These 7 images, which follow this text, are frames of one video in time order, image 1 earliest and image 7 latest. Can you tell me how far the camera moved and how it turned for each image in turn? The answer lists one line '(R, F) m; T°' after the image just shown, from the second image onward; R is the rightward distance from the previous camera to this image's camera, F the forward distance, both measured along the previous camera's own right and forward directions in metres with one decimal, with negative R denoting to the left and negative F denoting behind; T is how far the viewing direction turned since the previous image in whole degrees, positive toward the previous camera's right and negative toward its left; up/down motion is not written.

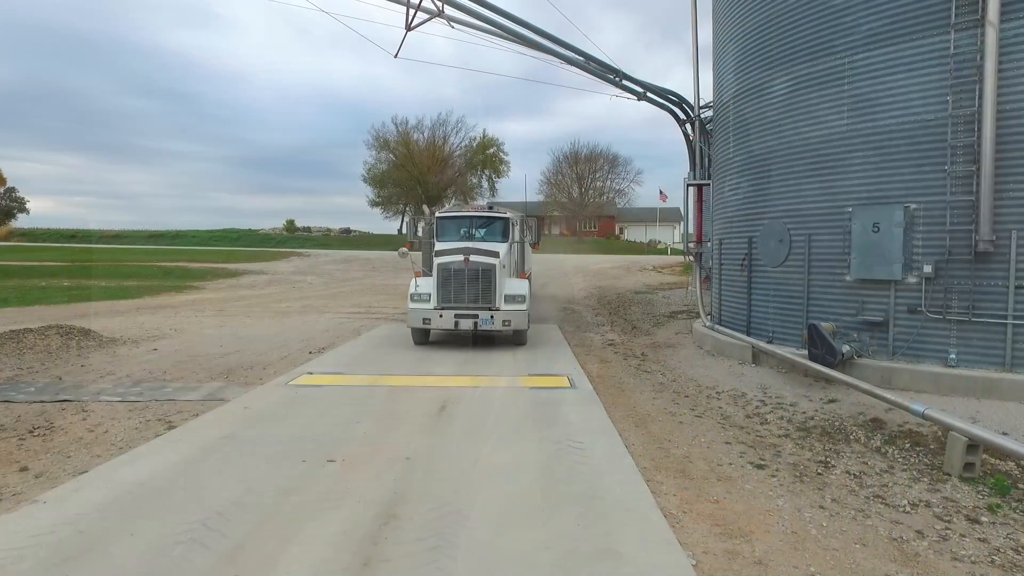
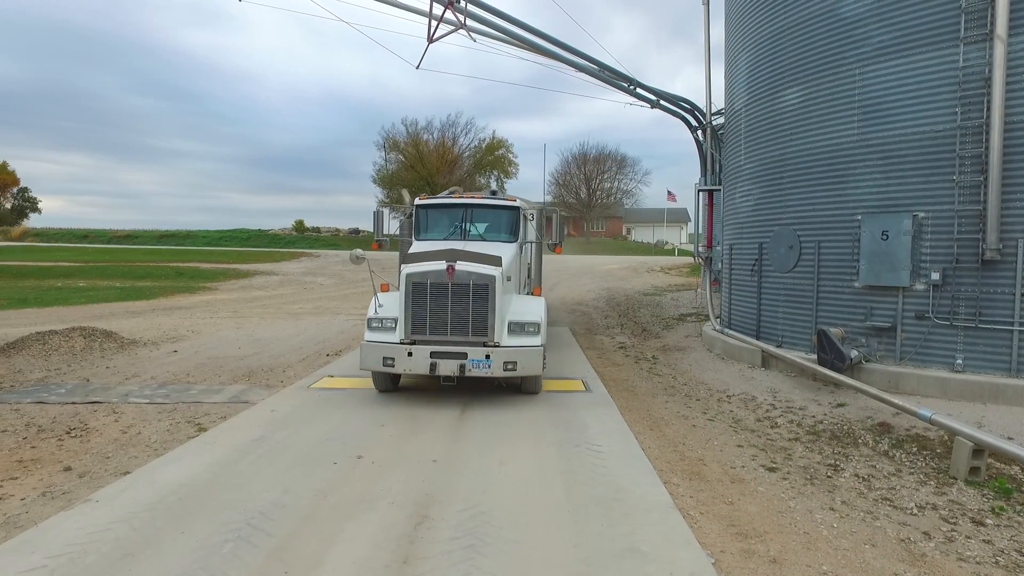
(-0.1, -0.2) m; -1°
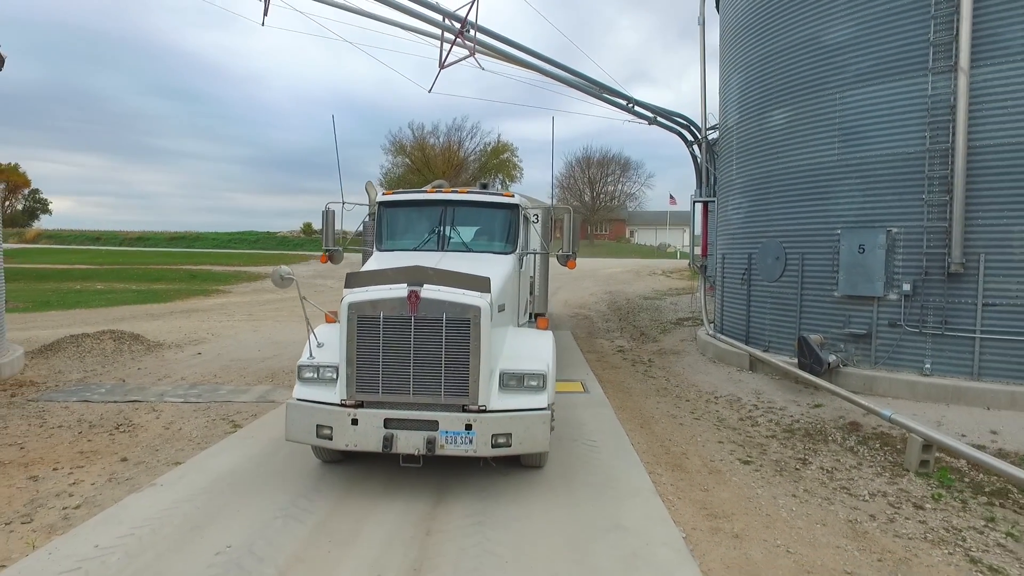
(0.0, -0.7) m; 0°
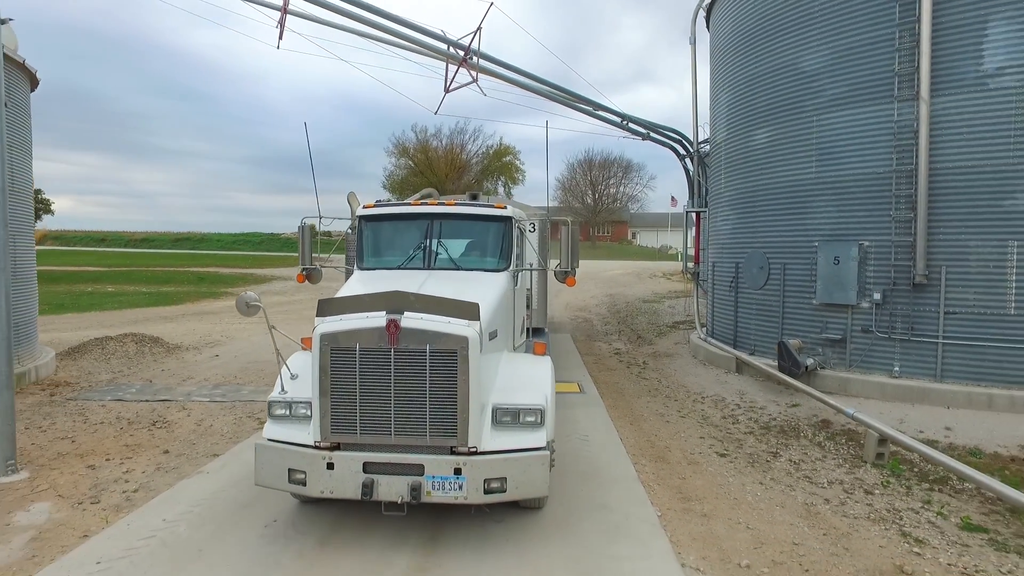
(0.0, -0.7) m; 0°
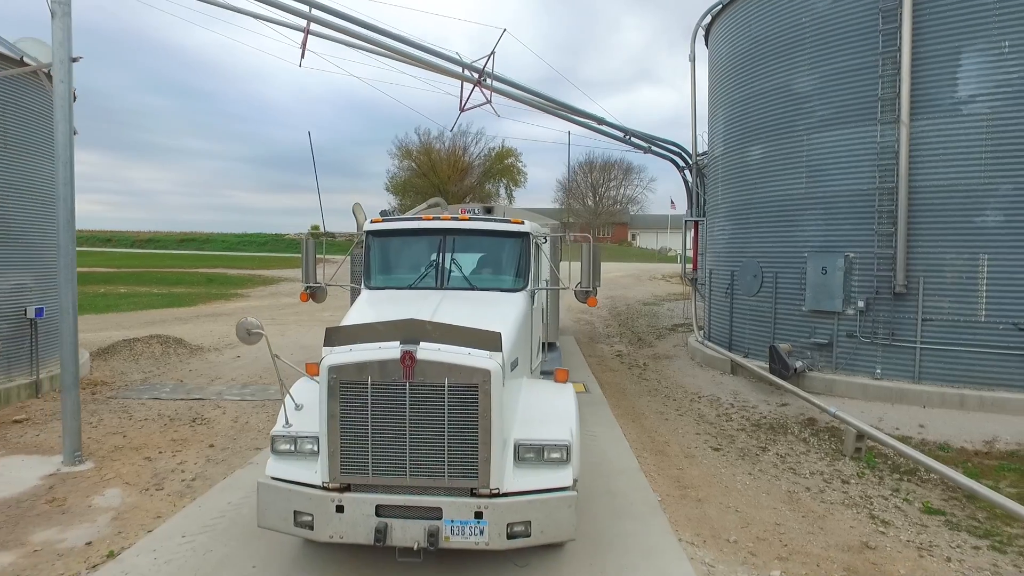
(-0.2, -0.7) m; 0°
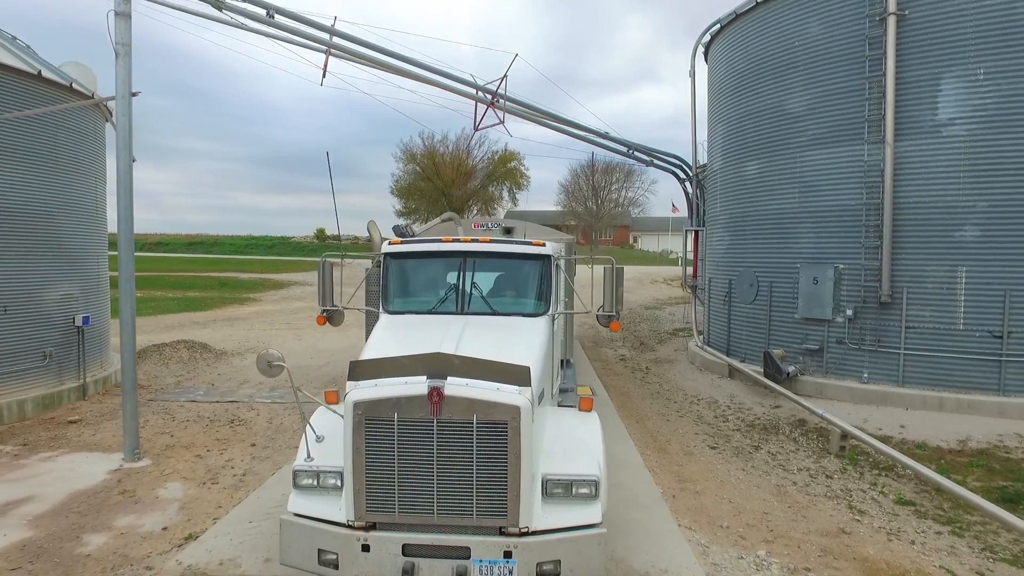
(-0.2, -0.7) m; 0°
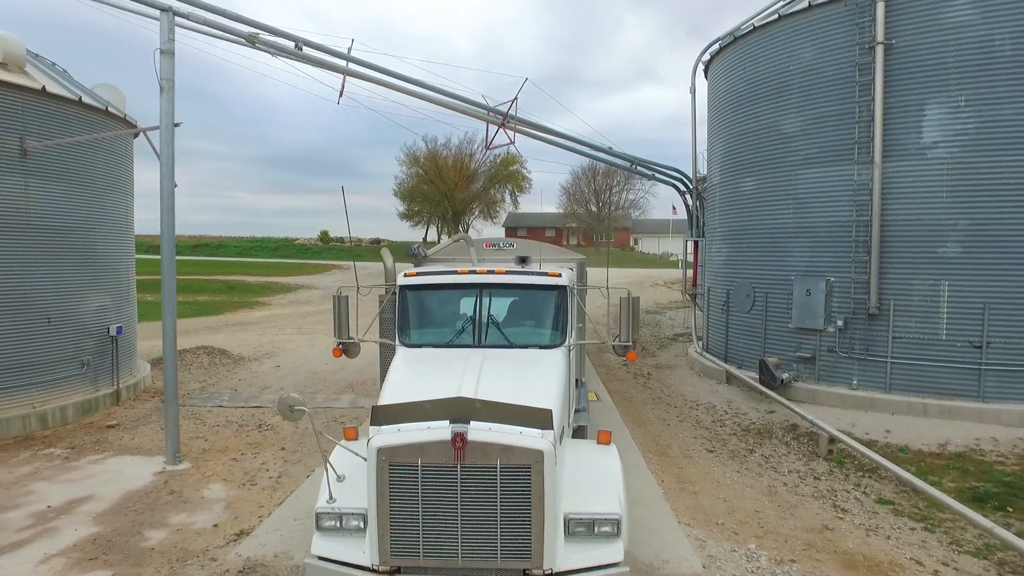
(-0.2, -0.6) m; 0°
